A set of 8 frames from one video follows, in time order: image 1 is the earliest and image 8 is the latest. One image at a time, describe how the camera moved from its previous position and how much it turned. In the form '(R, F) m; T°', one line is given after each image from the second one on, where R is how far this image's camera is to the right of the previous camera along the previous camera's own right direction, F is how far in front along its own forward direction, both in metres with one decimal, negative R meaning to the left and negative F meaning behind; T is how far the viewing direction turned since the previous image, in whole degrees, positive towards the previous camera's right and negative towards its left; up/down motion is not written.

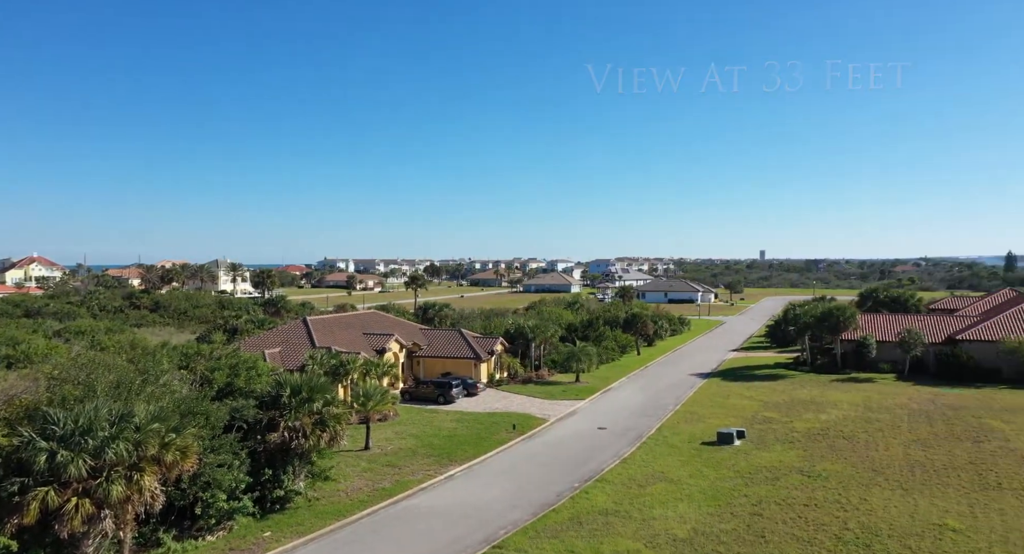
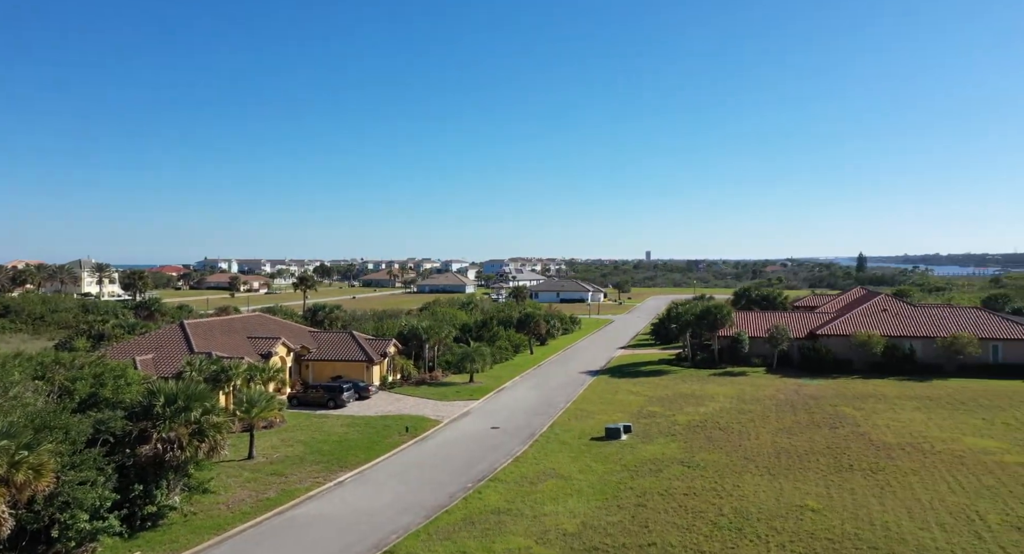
(+0.8, 0.0) m; +8°
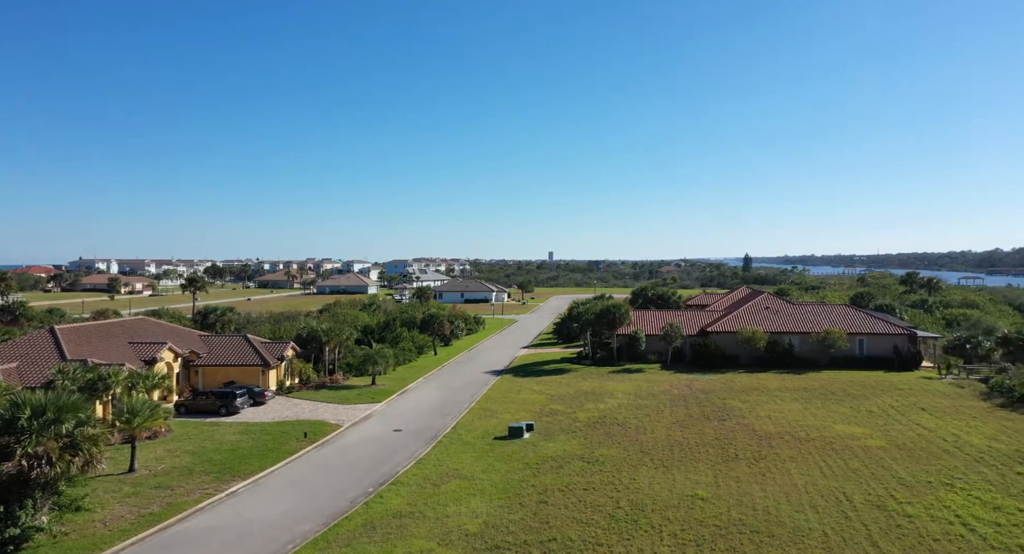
(+0.7, 0.0) m; +7°
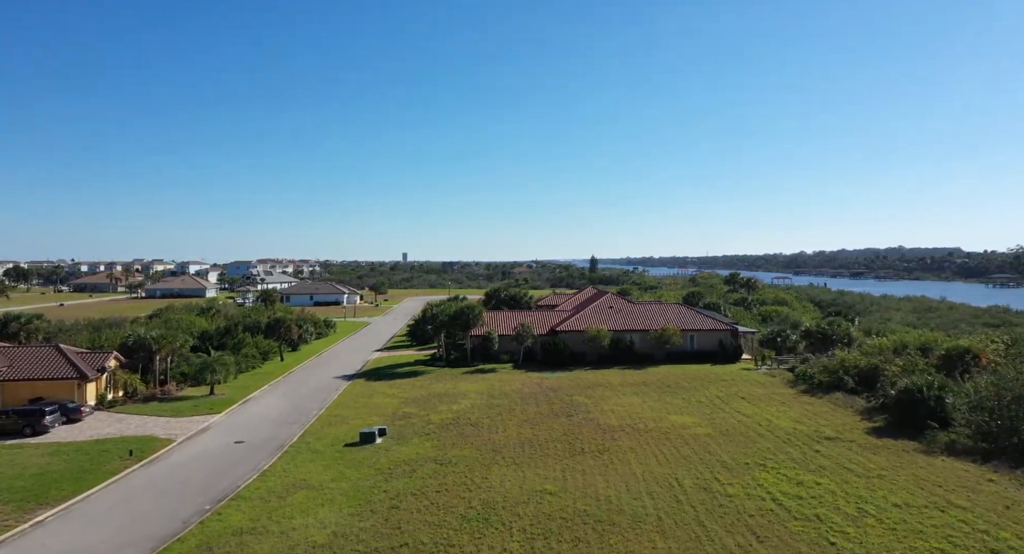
(+1.0, 0.0) m; +11°
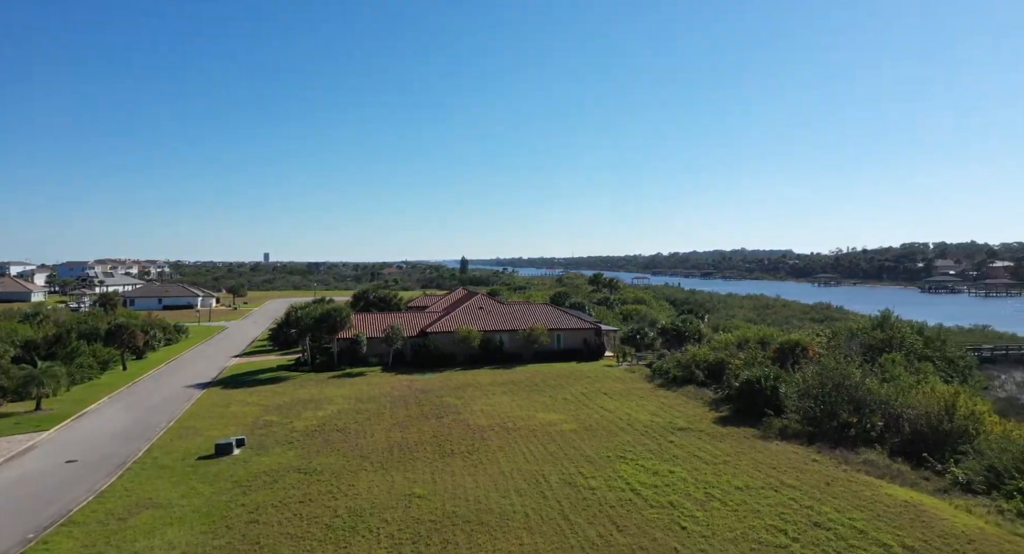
(+0.9, 0.0) m; +10°
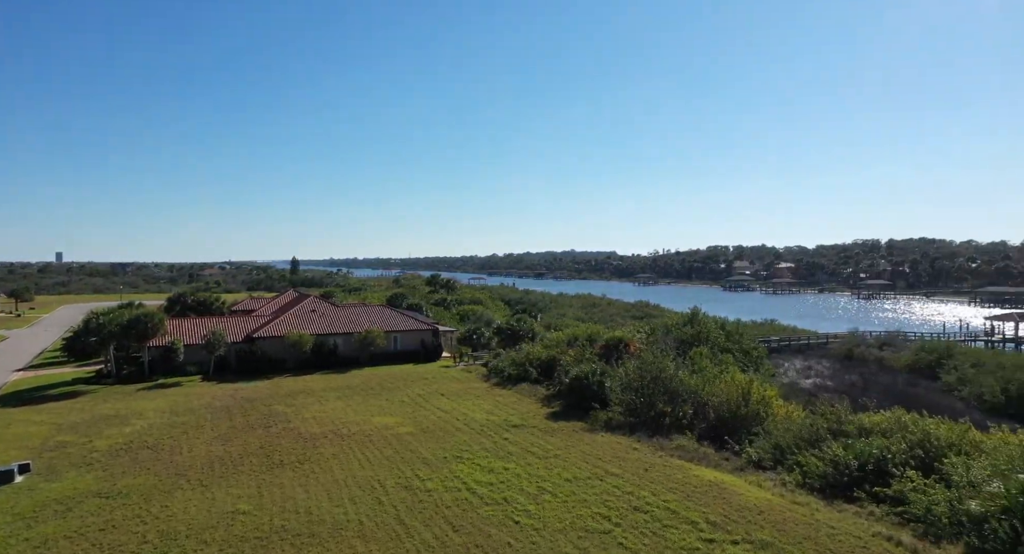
(+1.0, 0.0) m; +12°
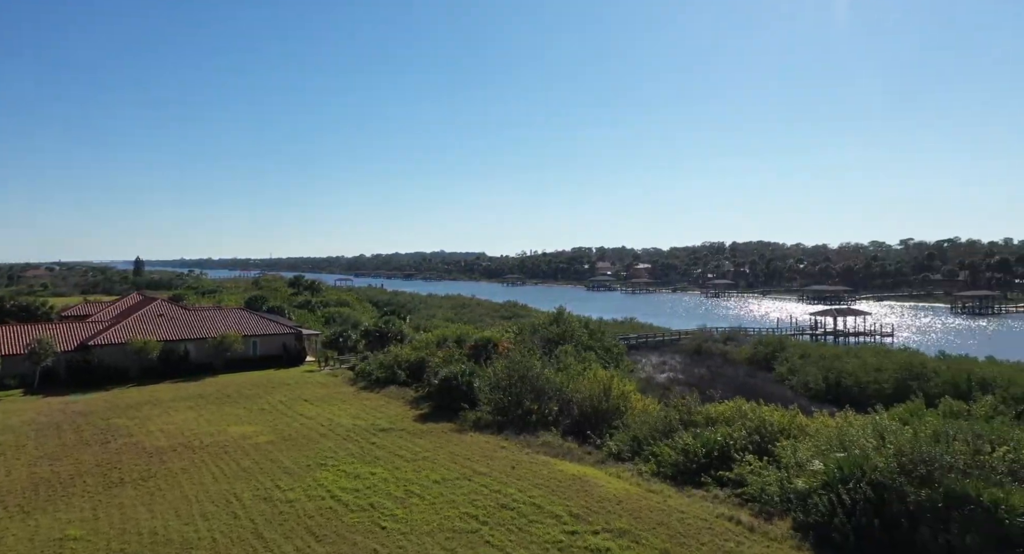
(+0.8, 0.0) m; +10°
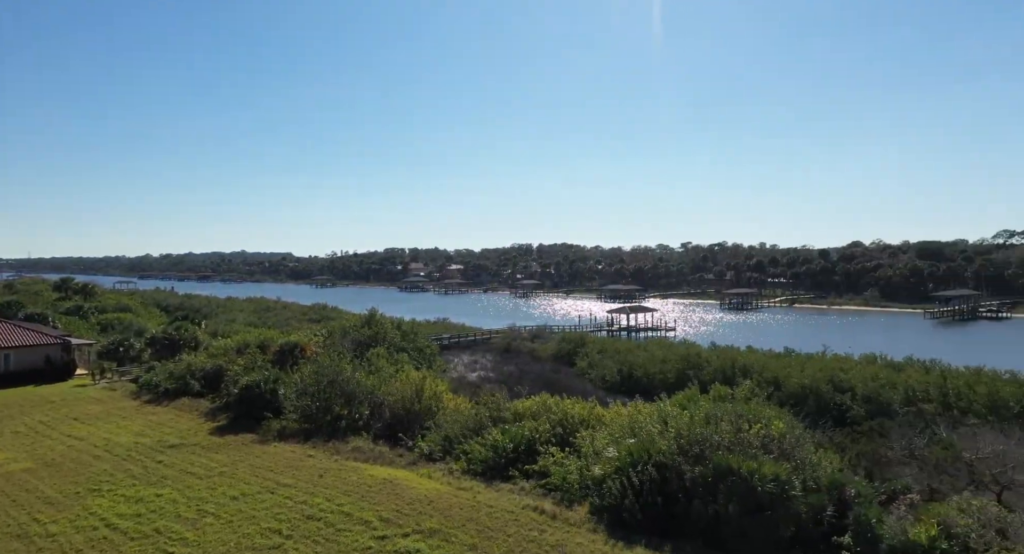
(+1.1, -0.1) m; +14°
